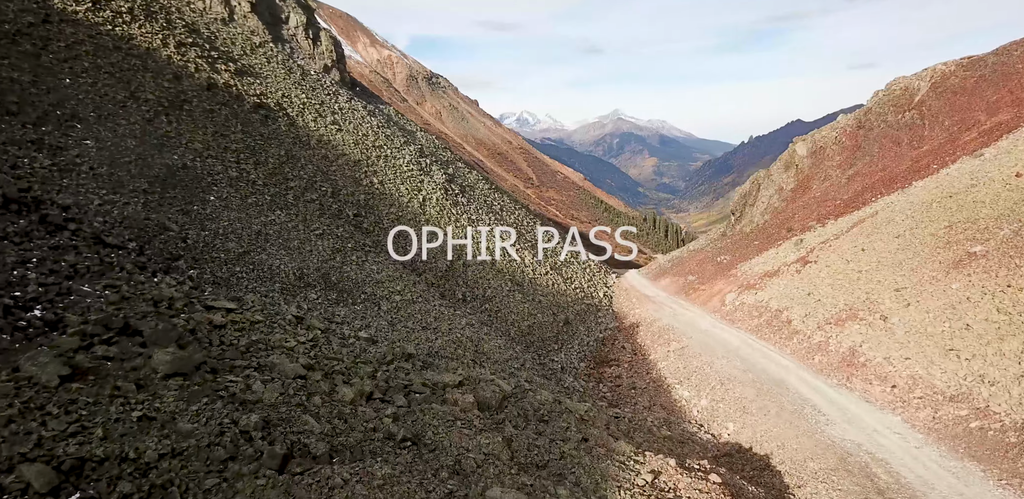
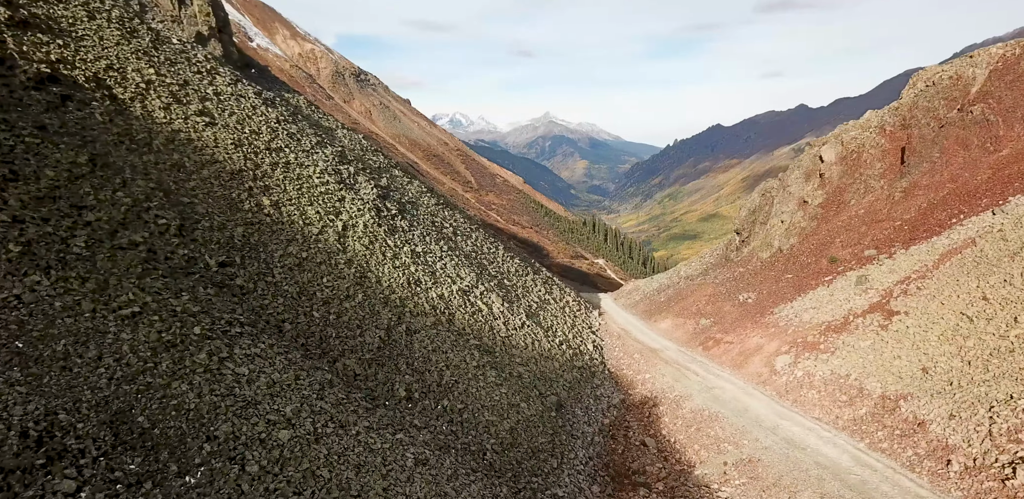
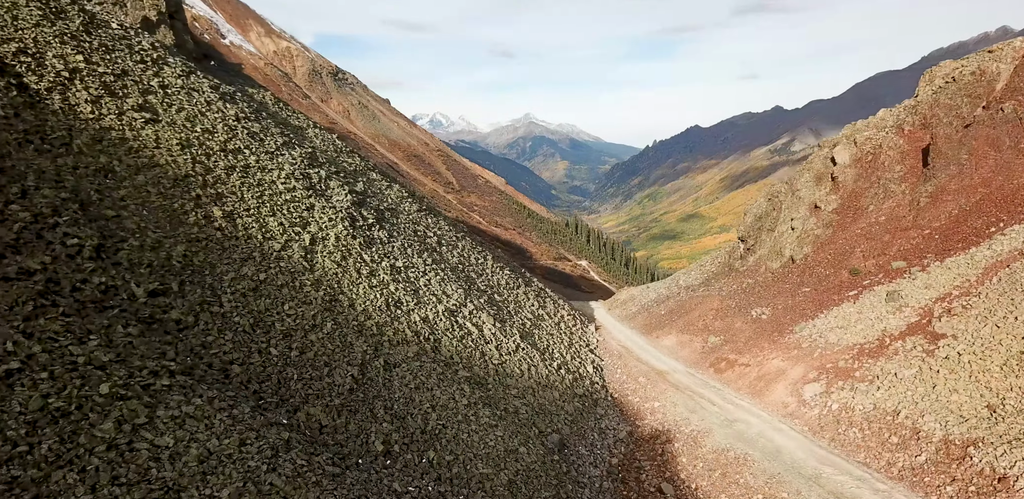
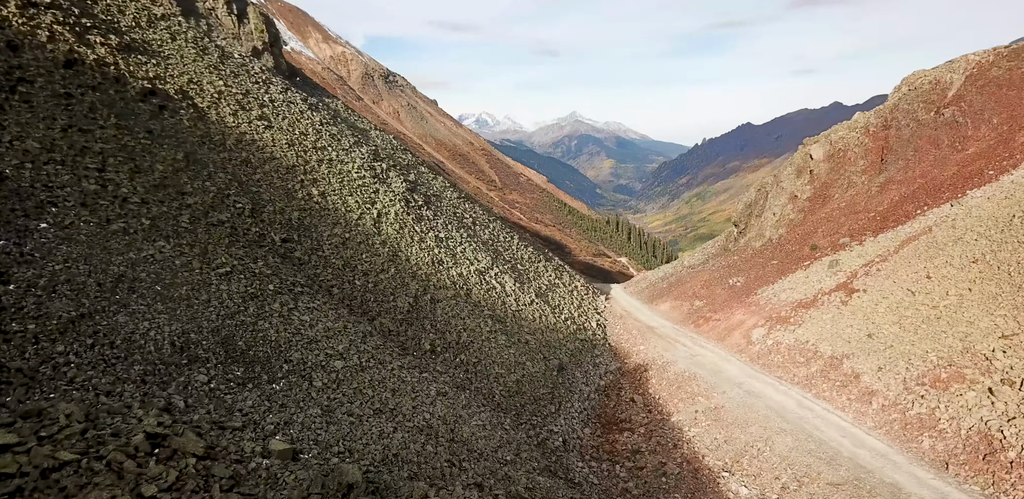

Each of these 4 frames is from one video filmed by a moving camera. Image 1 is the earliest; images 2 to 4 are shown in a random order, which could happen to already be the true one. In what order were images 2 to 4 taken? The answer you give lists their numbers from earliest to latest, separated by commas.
4, 2, 3
